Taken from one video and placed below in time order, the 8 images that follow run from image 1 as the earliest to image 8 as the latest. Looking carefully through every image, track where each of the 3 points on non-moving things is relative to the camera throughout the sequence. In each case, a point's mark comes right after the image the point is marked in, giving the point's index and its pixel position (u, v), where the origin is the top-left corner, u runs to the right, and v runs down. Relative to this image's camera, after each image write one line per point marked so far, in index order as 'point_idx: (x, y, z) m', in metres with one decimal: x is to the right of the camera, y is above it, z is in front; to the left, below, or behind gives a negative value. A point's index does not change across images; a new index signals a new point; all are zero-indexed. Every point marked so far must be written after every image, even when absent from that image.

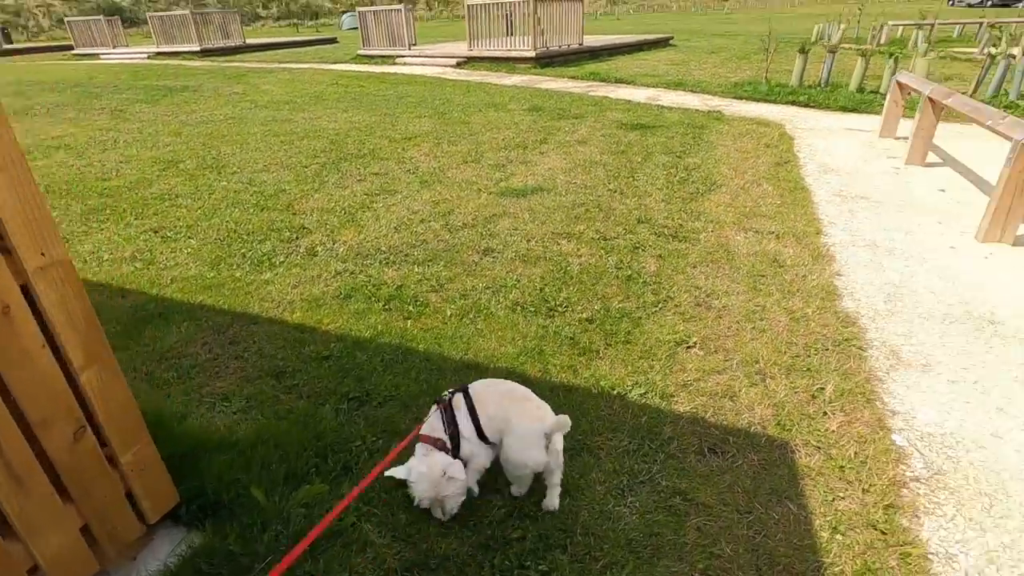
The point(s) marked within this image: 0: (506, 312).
0: (0.0, -0.1, +2.7) m
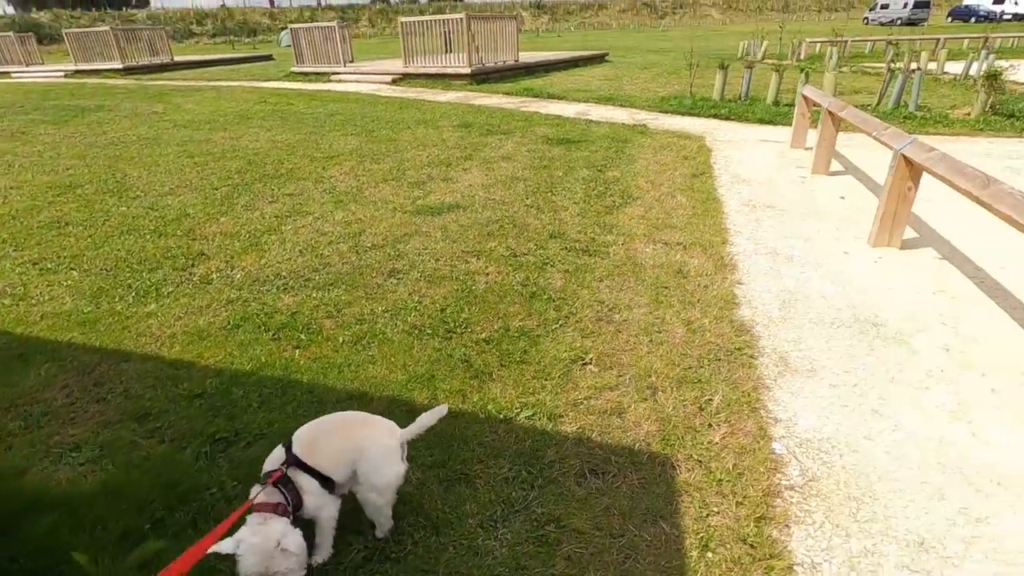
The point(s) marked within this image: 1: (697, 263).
0: (-0.5, -0.2, +2.6) m
1: (+1.2, +0.2, +3.5) m
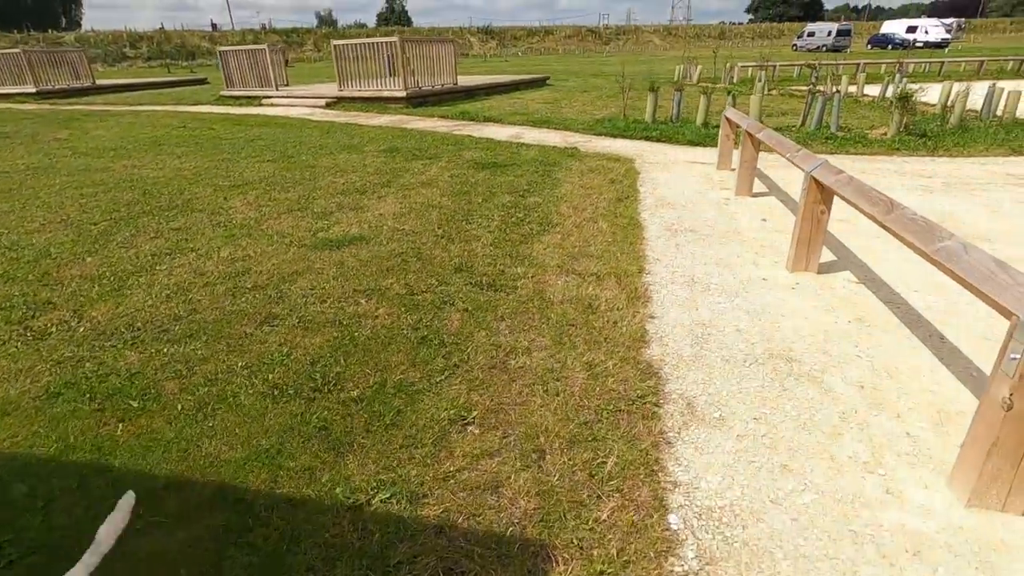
0: (-1.1, -0.5, +2.2) m
1: (+0.6, 0.0, +3.2) m
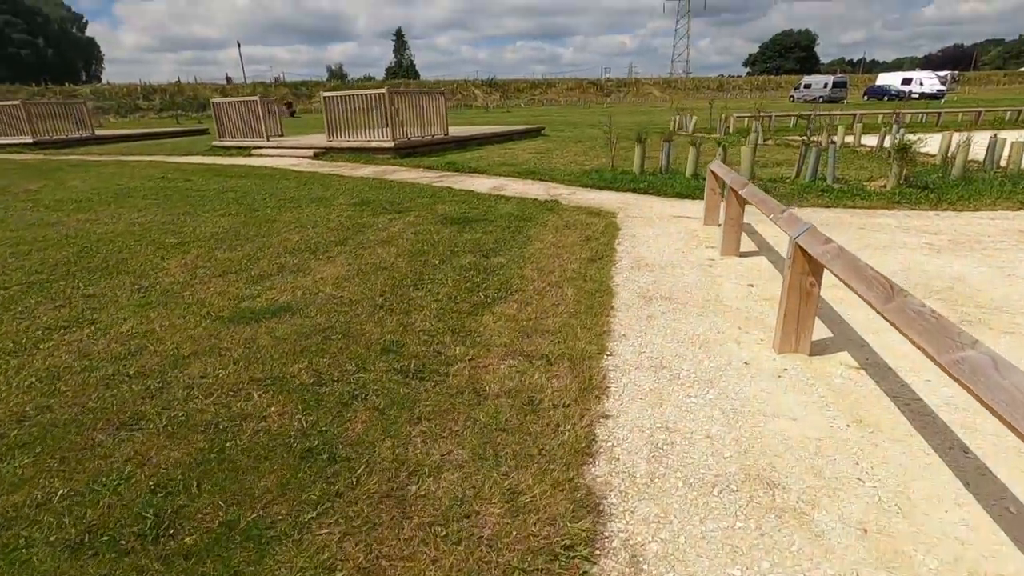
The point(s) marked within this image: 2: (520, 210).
0: (-1.4, -0.8, +1.7) m
1: (+0.2, -0.5, +2.7) m
2: (+0.1, +1.0, +6.7) m
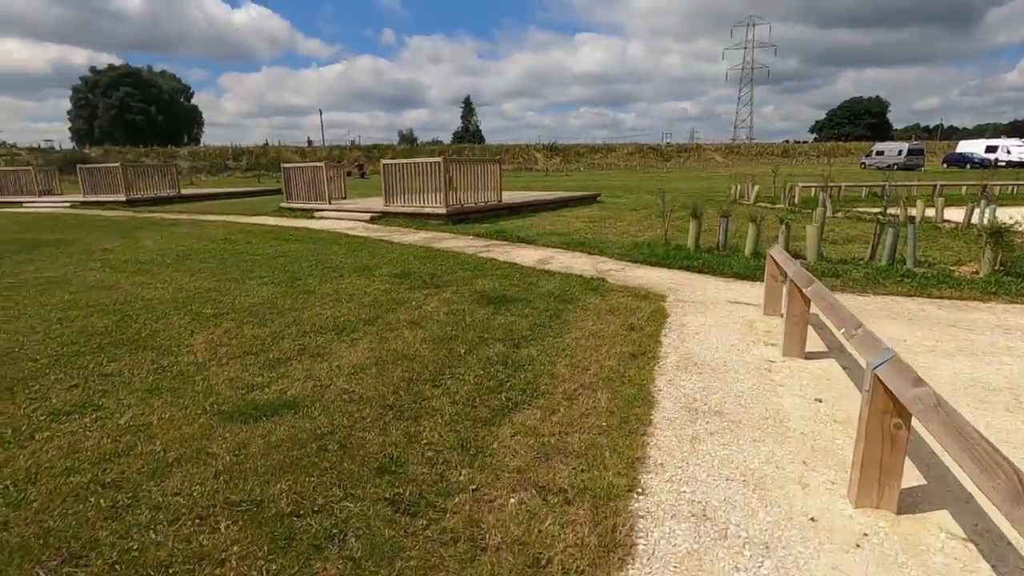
0: (-1.5, -1.2, +1.4) m
1: (+0.3, -1.0, +2.2) m
2: (+0.6, 0.0, +6.3) m
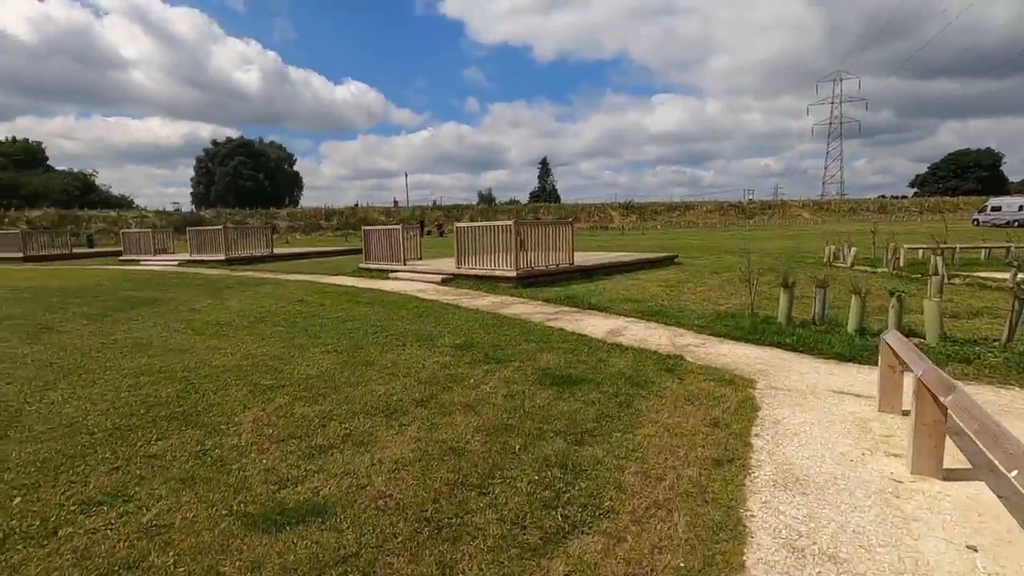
0: (-1.5, -1.5, +1.0) m
1: (+0.4, -1.5, +1.6) m
2: (+1.3, -0.9, +5.7) m
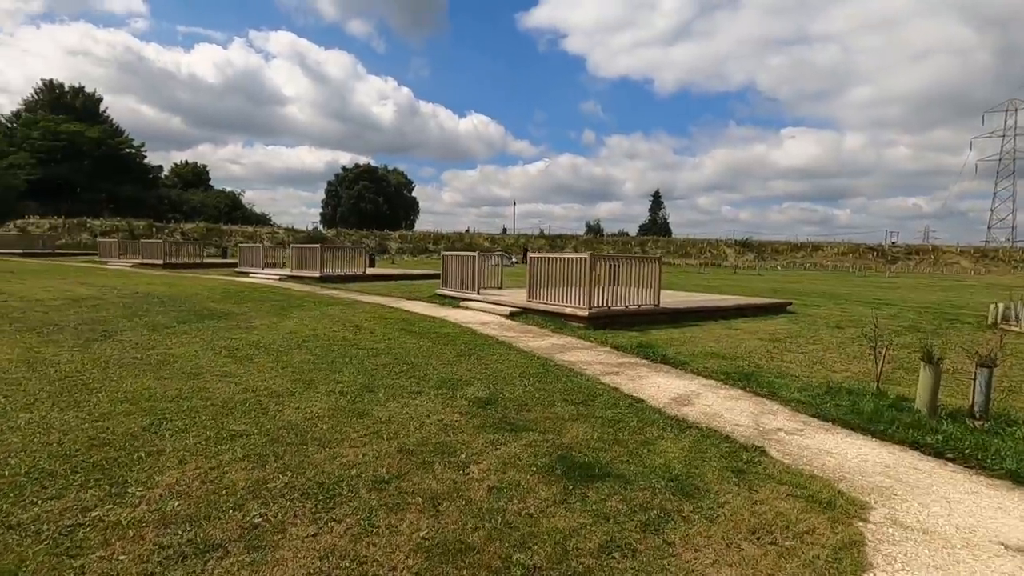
0: (-2.3, -1.5, +0.1) m
1: (-0.4, -1.7, +0.3) m
2: (+1.4, -1.4, +4.2) m
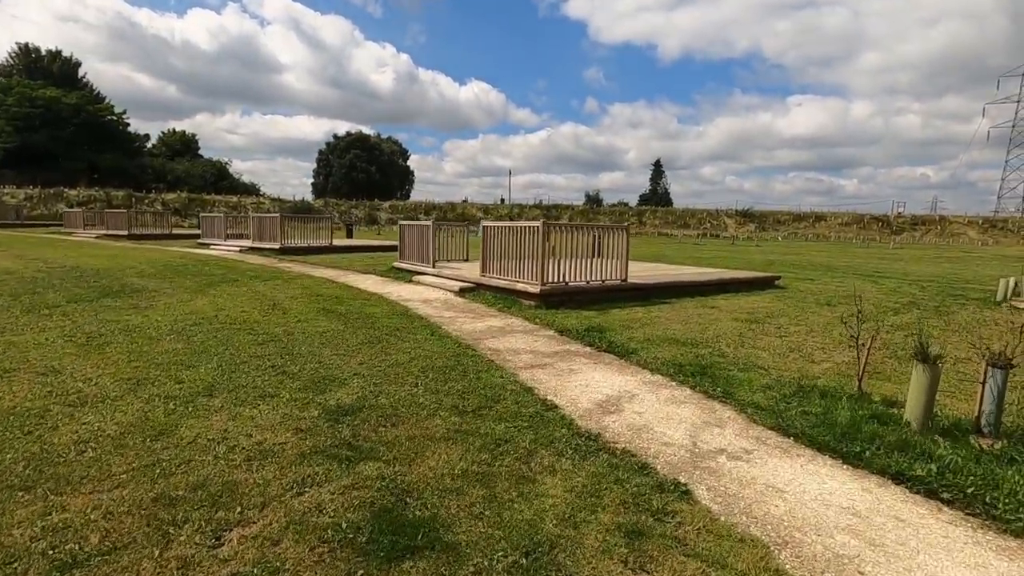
0: (-3.4, -1.6, -1.1) m
1: (-1.5, -1.7, -0.9) m
2: (+0.3, -1.3, +2.9) m
